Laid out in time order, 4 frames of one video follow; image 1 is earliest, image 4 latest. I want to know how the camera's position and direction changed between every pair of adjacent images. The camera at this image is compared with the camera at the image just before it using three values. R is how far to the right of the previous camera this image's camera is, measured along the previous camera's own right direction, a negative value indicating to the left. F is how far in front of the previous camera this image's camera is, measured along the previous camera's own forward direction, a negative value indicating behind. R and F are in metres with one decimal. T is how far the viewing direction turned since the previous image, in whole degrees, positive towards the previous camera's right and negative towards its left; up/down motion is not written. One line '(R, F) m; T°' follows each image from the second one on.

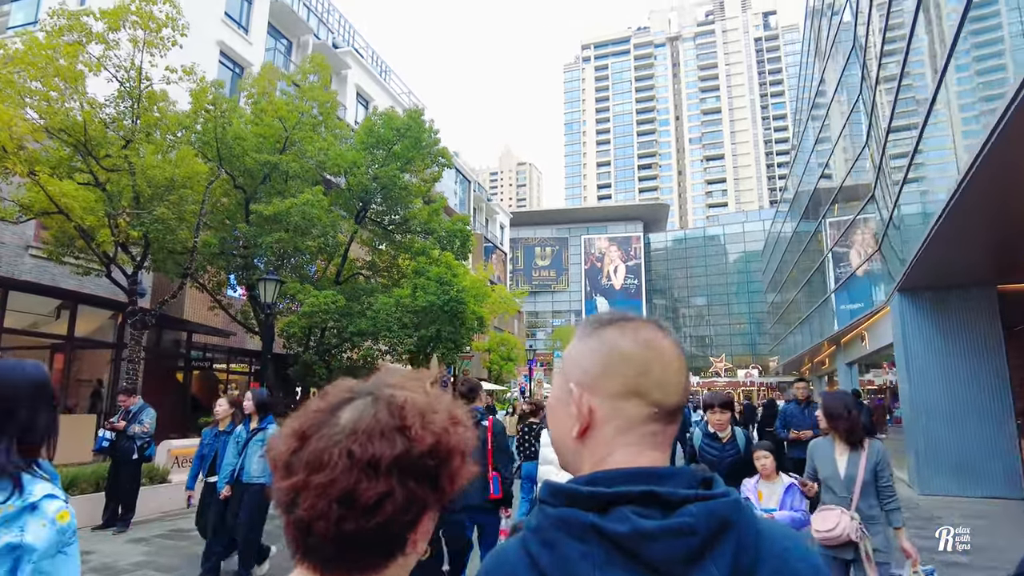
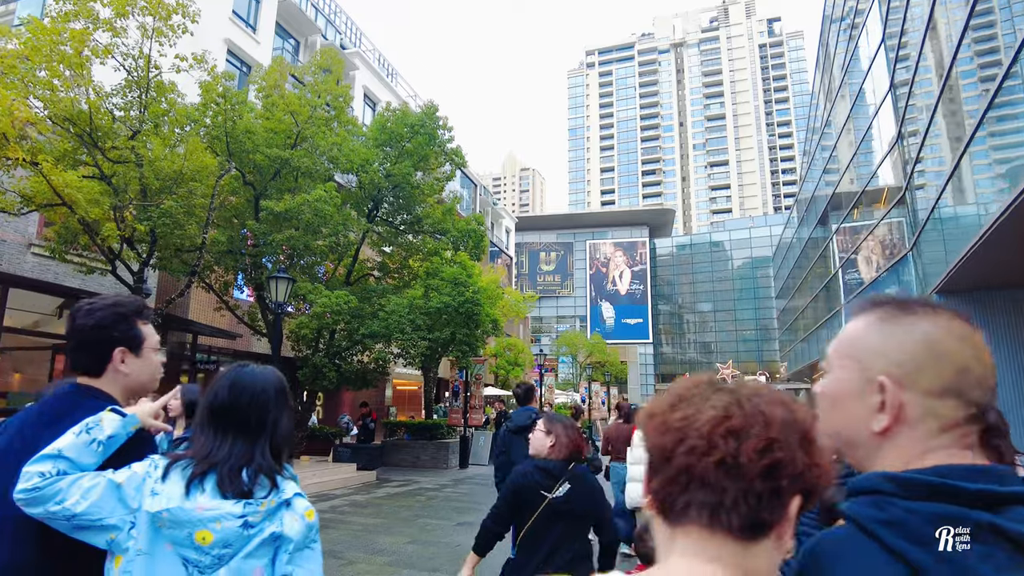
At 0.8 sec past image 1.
(-0.4, +0.5) m; 0°
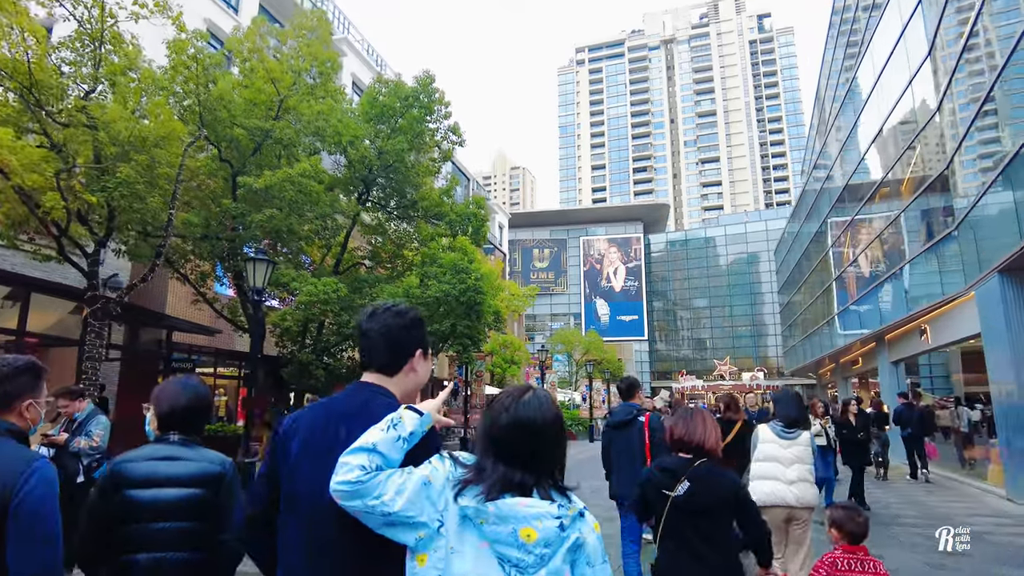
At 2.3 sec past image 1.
(-0.3, +1.4) m; +1°
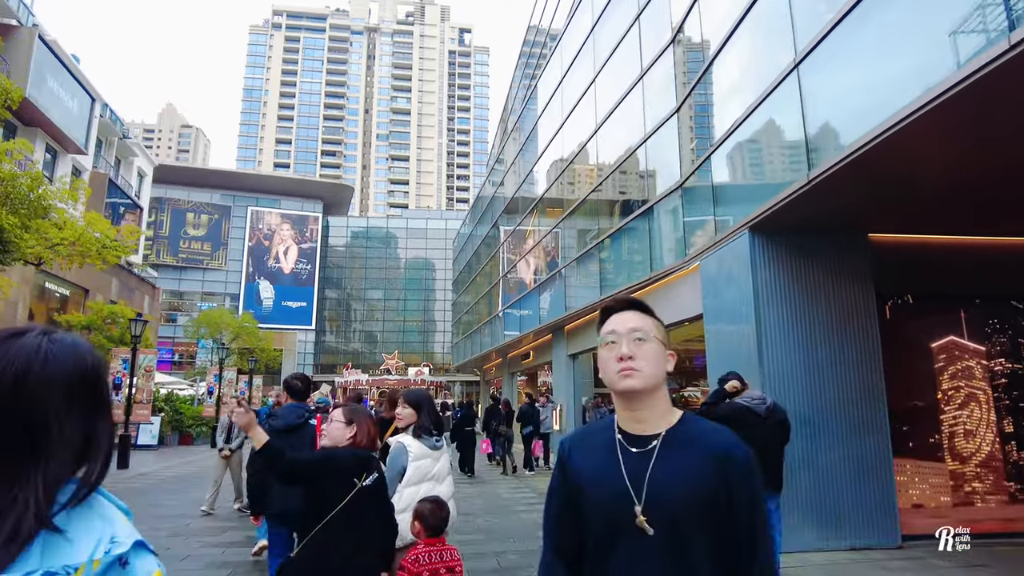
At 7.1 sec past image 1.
(+1.8, +5.0) m; +28°
